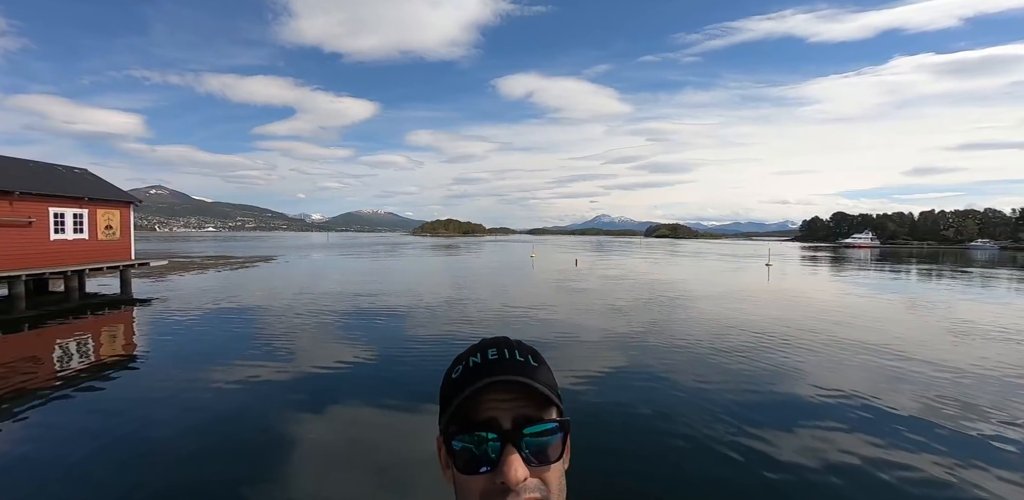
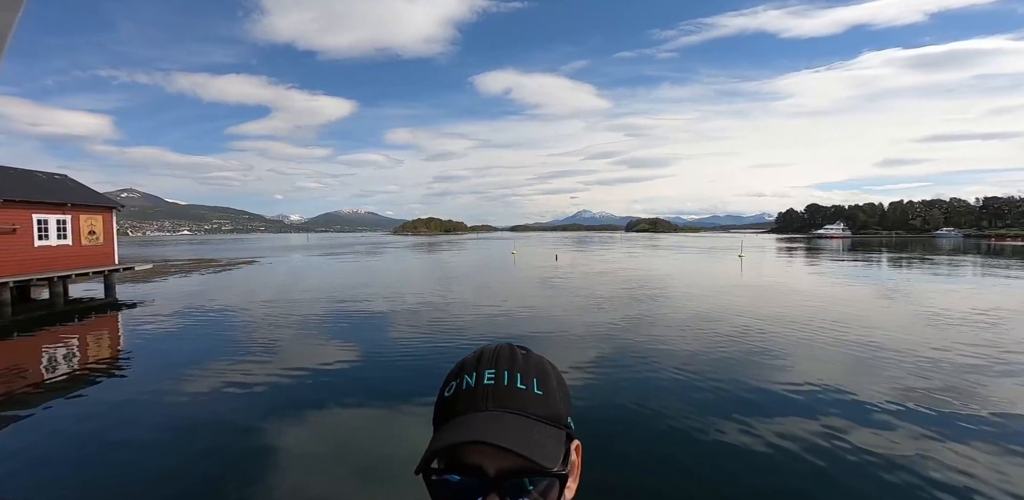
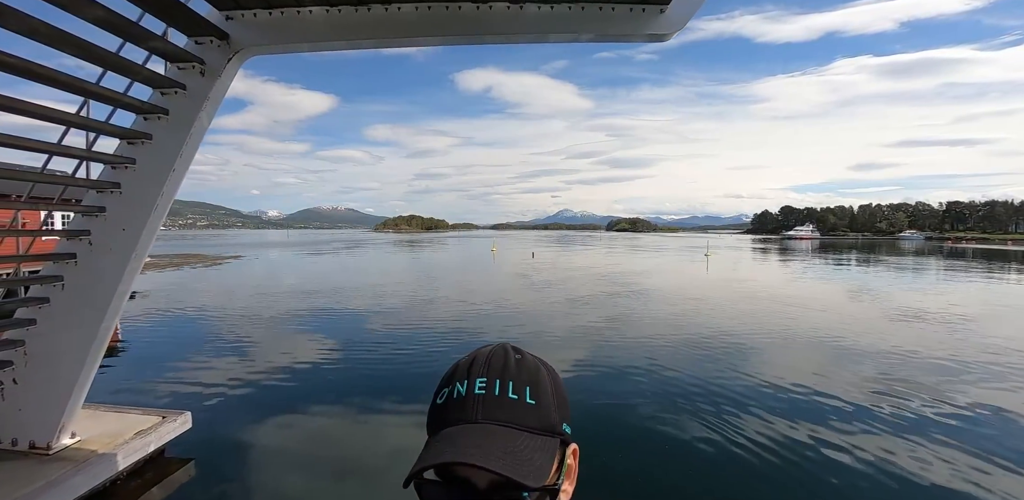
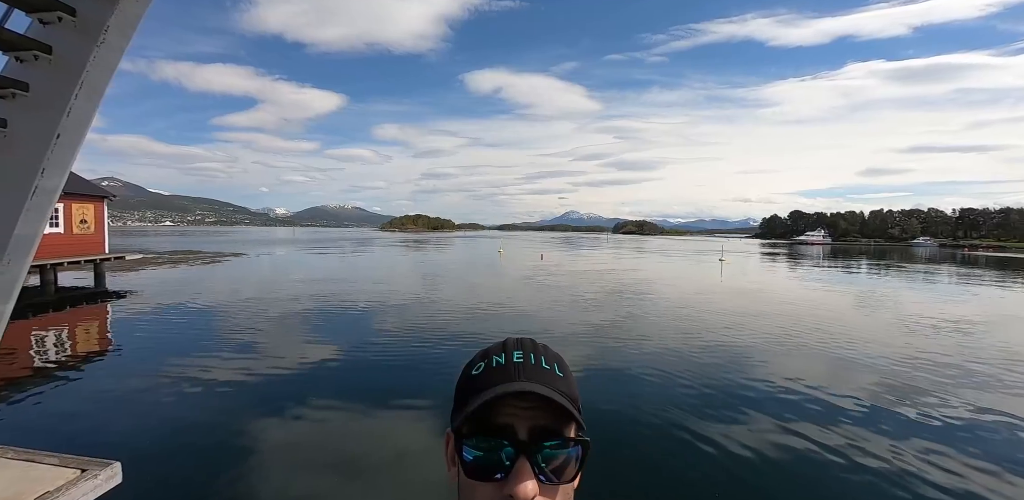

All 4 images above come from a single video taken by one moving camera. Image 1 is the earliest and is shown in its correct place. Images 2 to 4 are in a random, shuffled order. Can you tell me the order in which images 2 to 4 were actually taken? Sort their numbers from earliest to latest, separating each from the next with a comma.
2, 4, 3
